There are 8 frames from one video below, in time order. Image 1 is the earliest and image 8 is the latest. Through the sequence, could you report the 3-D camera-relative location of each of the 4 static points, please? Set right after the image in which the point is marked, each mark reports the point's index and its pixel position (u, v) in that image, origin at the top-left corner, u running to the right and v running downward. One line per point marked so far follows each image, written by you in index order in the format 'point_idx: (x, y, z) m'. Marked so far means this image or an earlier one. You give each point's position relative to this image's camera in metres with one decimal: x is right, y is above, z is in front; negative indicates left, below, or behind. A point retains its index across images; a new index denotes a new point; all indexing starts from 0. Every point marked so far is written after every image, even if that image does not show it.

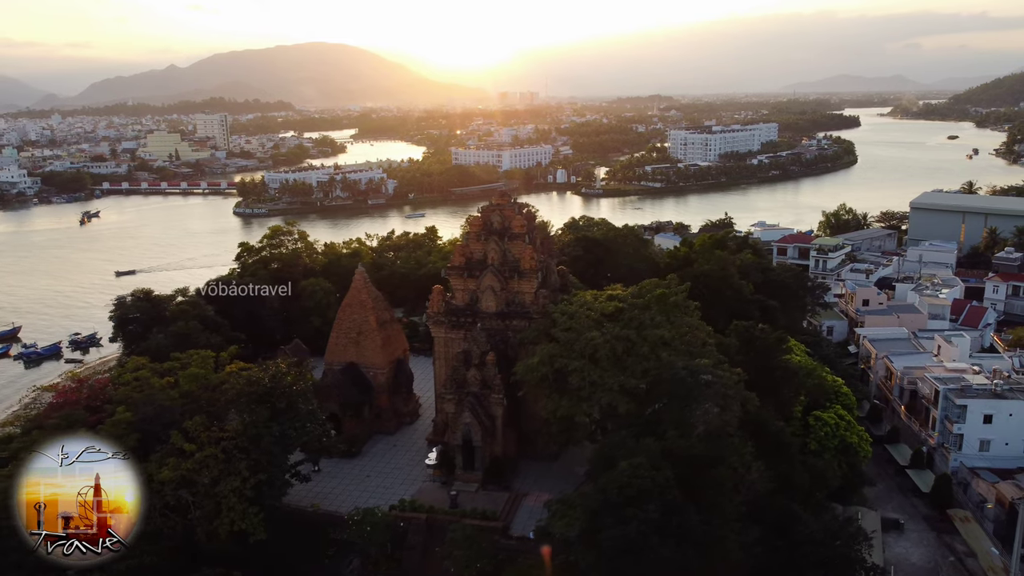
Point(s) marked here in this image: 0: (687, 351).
0: (+2.6, -1.0, +12.2) m
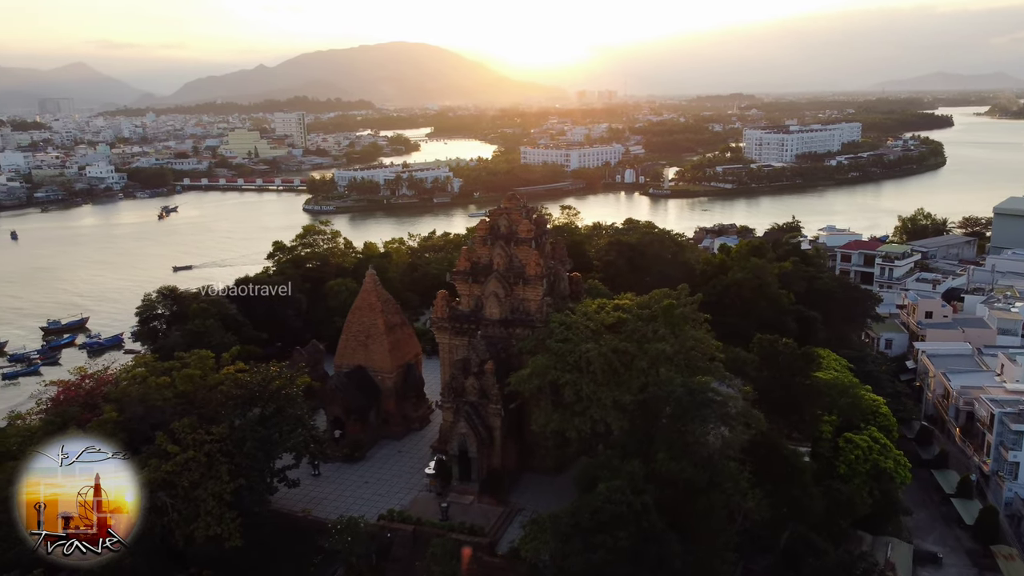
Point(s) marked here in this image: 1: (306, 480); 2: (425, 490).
0: (+2.5, -1.2, +11.6) m
1: (-3.4, -3.2, +13.5) m
2: (-1.4, -3.3, +13.0) m
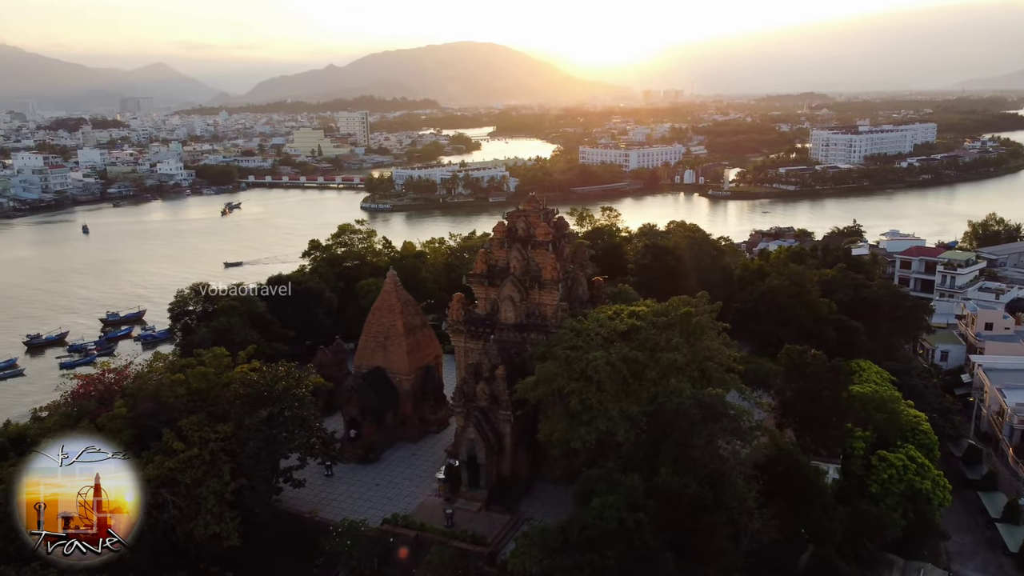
0: (+2.5, -1.3, +11.1) m
1: (-3.2, -3.2, +13.5) m
2: (-1.2, -3.3, +12.8) m
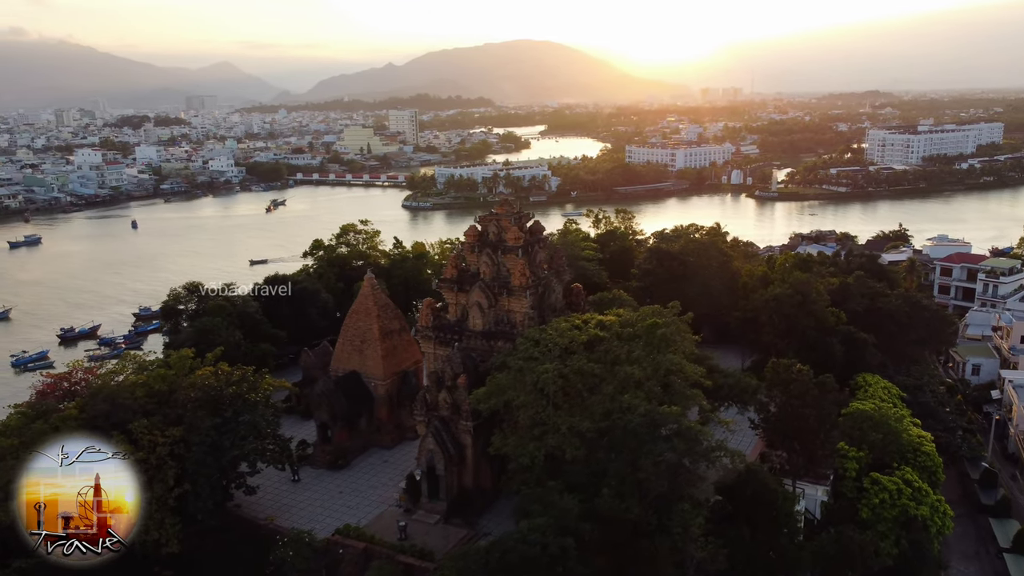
0: (+1.8, -1.4, +10.6) m
1: (-3.8, -3.3, +13.3) m
2: (-1.8, -3.4, +12.5) m
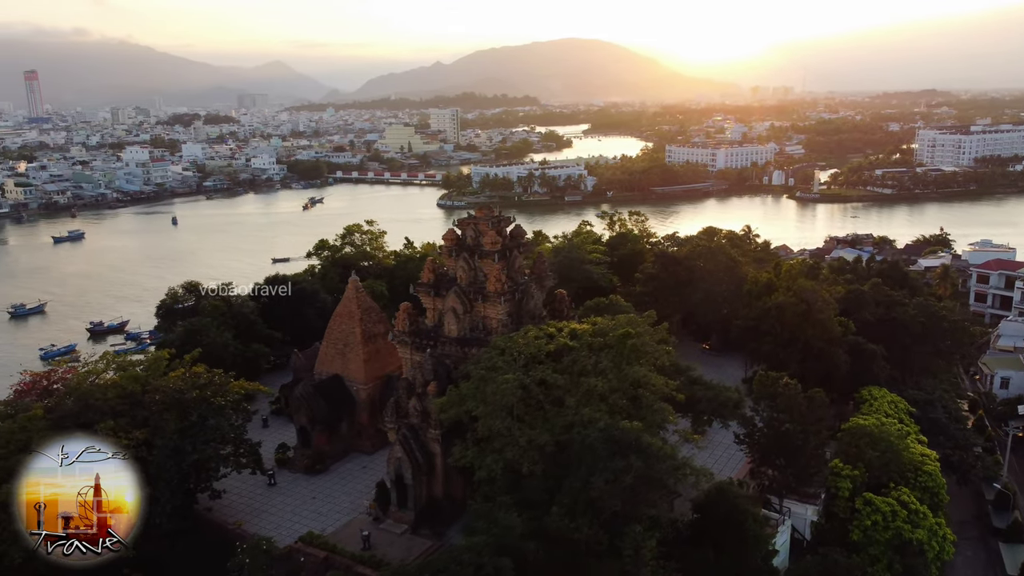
0: (+1.3, -1.5, +10.1) m
1: (-4.2, -3.3, +13.2) m
2: (-2.3, -3.4, +12.3) m
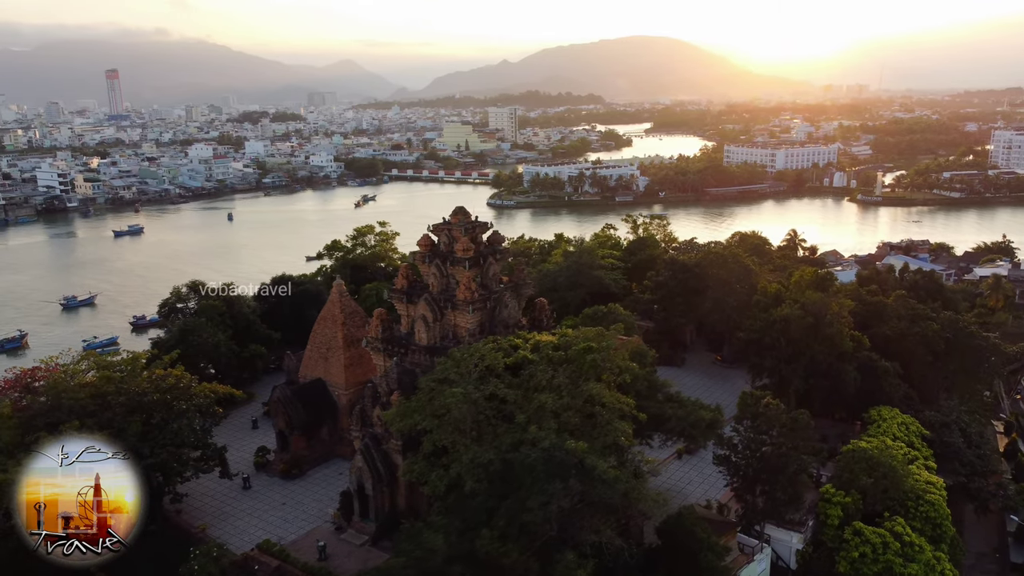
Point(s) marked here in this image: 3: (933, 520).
0: (+0.7, -1.7, +9.7) m
1: (-4.6, -3.3, +13.2) m
2: (-2.8, -3.5, +12.1) m
3: (+6.5, -3.6, +12.6) m
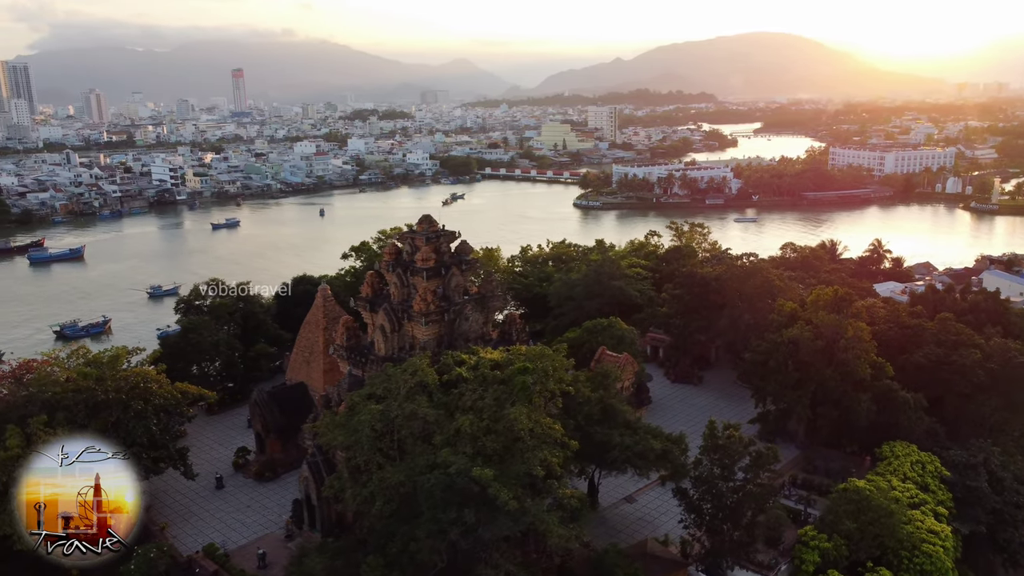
0: (-0.3, -1.9, +9.2) m
1: (-5.1, -3.4, +13.4) m
2: (-3.5, -3.6, +12.1) m
3: (+5.8, -4.0, +11.3) m
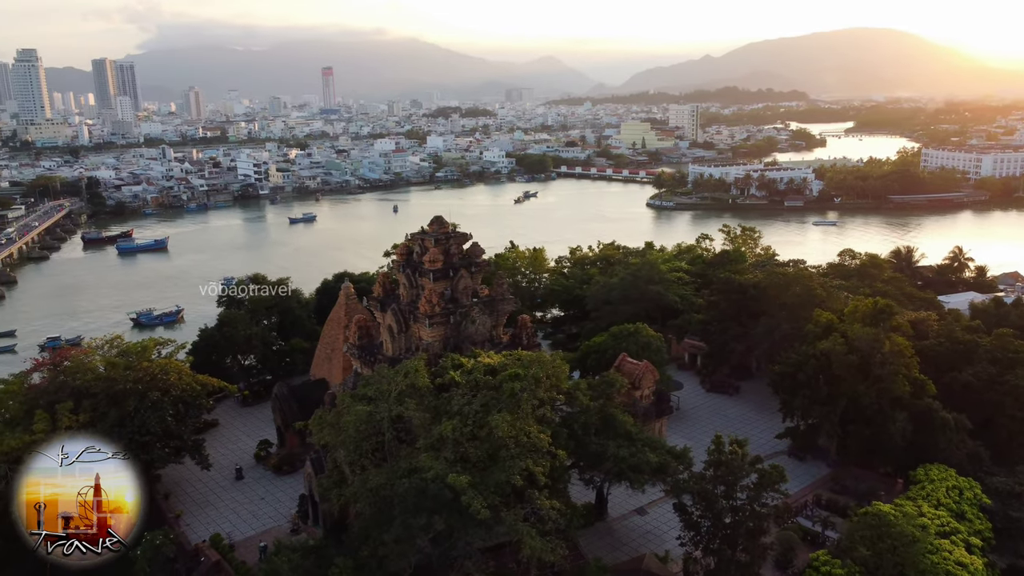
0: (-0.6, -1.9, +9.1) m
1: (-5.0, -3.3, +13.7) m
2: (-3.4, -3.6, +12.3) m
3: (+5.7, -4.2, +10.6) m
